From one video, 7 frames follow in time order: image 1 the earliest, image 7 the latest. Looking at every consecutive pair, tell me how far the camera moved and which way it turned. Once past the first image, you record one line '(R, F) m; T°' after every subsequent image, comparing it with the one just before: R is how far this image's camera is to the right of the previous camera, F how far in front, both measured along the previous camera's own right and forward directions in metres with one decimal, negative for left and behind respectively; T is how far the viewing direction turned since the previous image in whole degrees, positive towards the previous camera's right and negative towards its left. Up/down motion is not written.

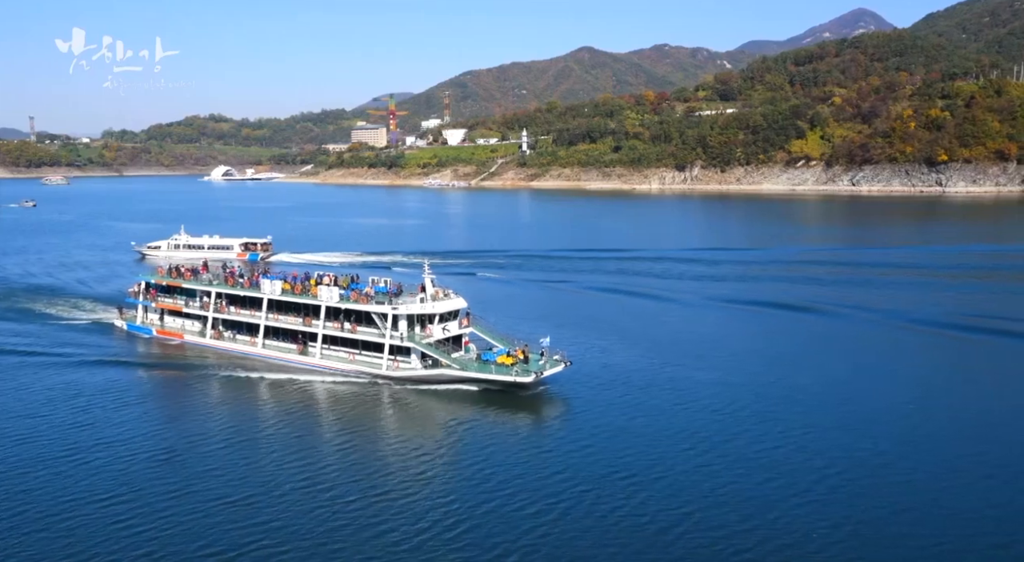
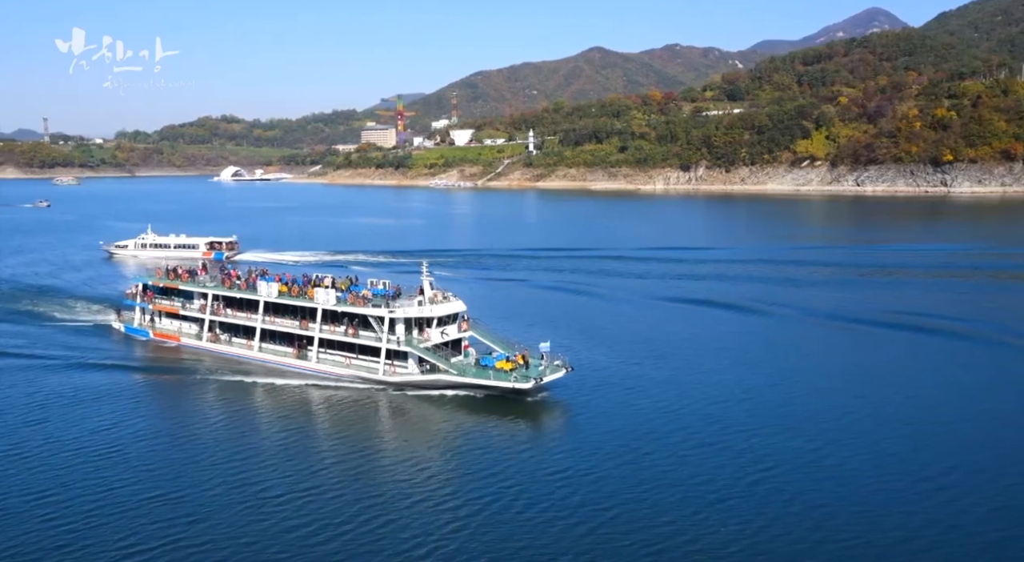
(+0.8, -0.2) m; -1°
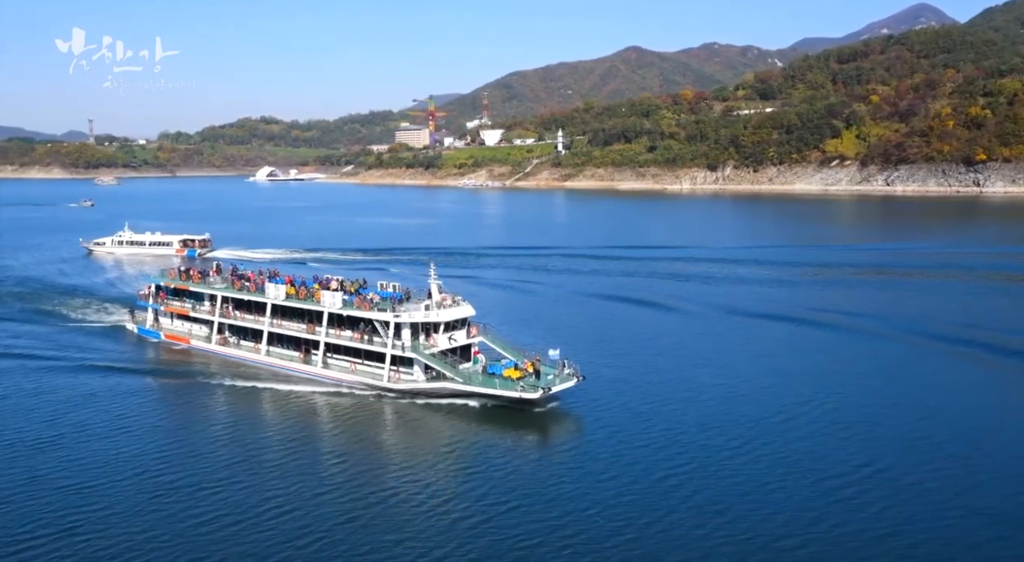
(+1.4, 0.0) m; -3°
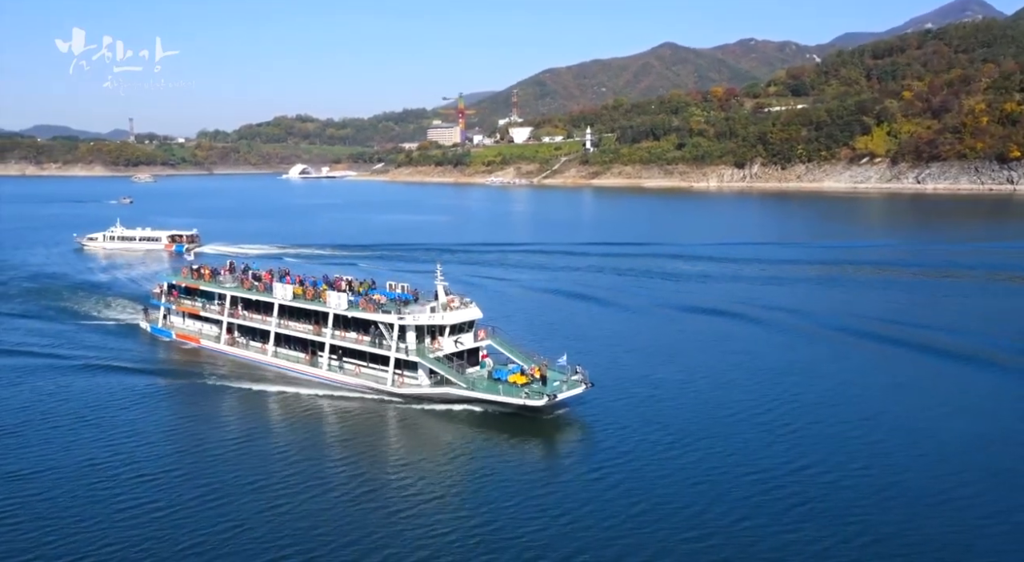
(+1.2, +0.1) m; -2°
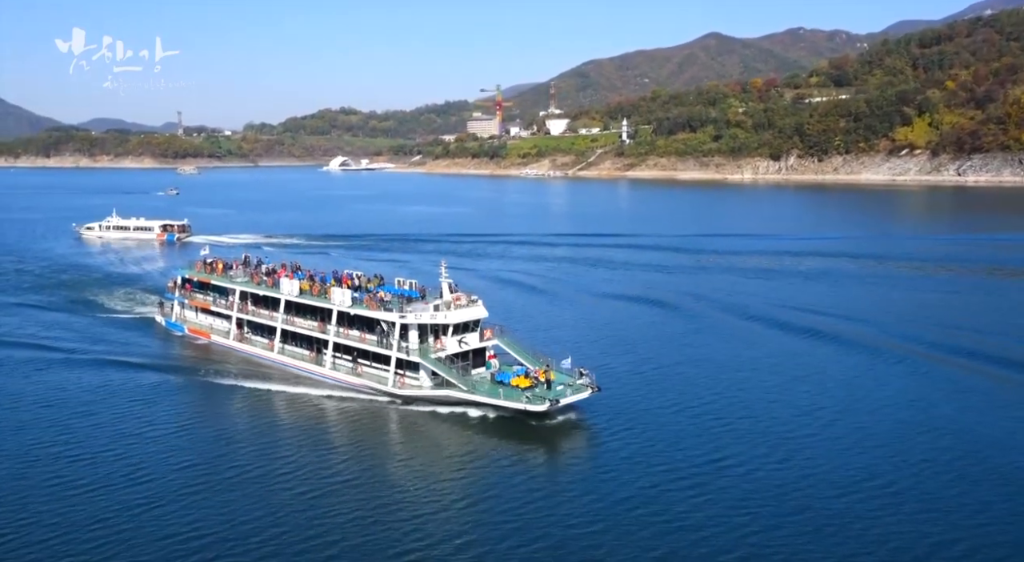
(+1.5, +0.2) m; -3°
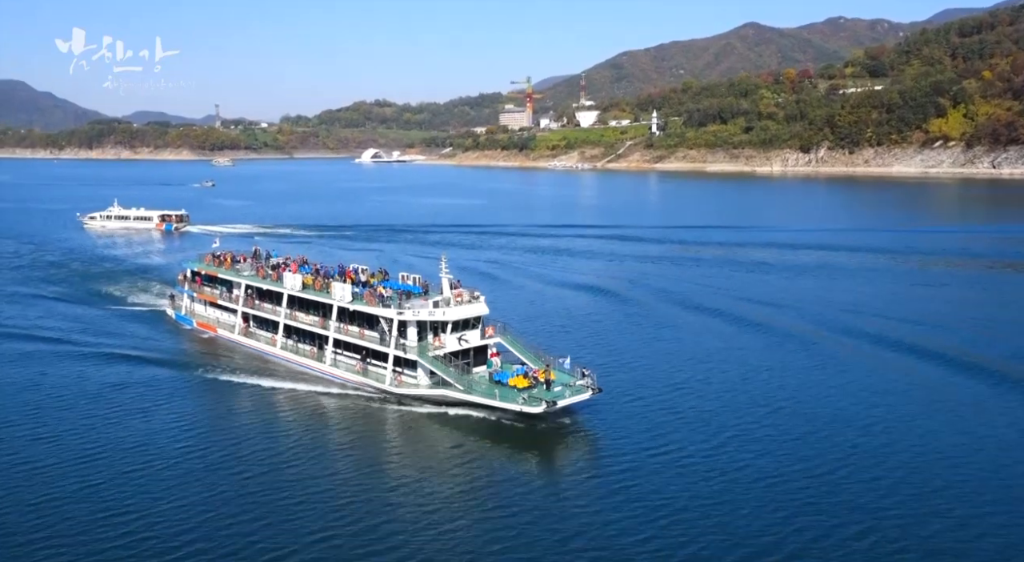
(+1.1, +0.1) m; -2°
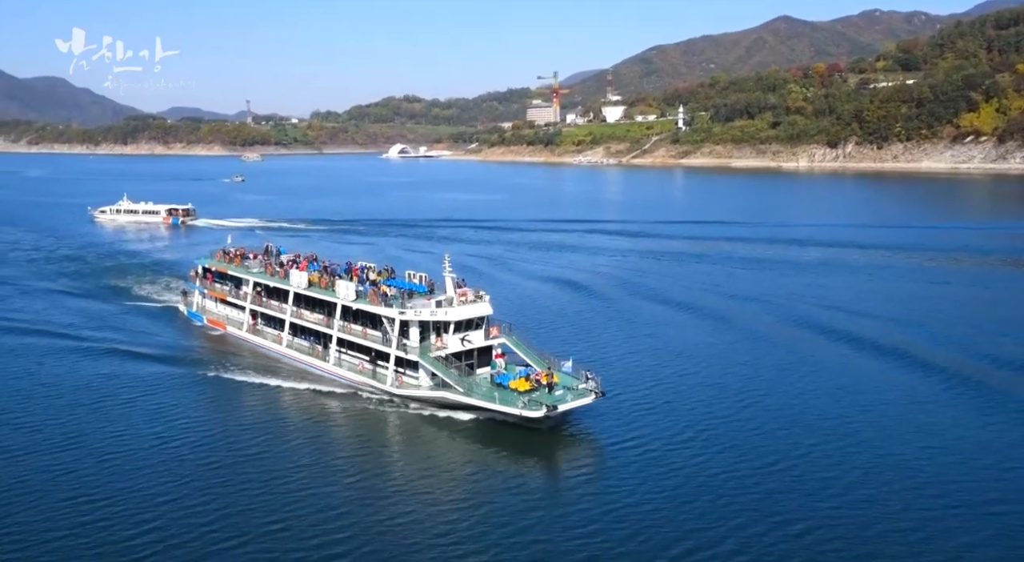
(+0.8, +0.3) m; -2°
